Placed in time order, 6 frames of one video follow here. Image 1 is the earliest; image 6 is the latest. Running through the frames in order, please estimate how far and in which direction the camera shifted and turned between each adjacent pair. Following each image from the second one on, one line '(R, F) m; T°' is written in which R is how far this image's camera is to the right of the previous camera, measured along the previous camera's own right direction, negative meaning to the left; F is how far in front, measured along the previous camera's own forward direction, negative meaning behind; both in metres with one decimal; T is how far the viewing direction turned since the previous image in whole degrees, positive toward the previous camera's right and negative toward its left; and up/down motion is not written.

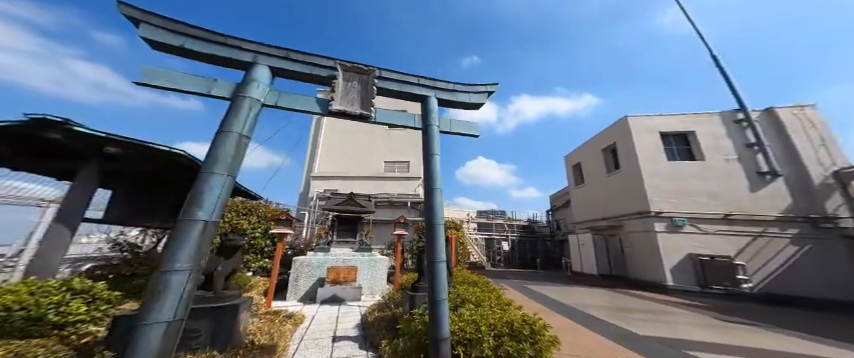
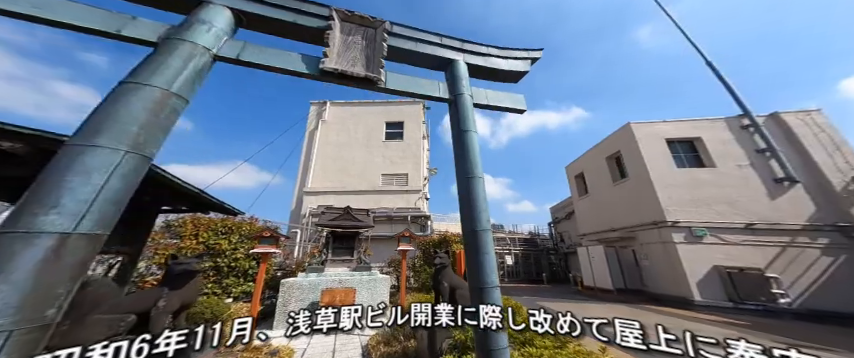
(-0.2, +0.7) m; +1°
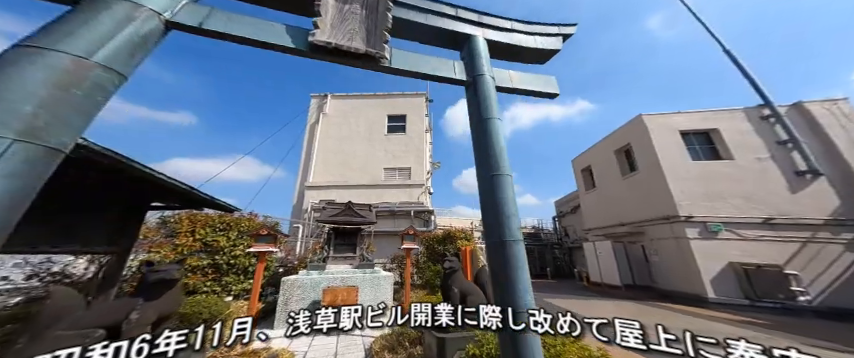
(-0.1, +0.3) m; 0°
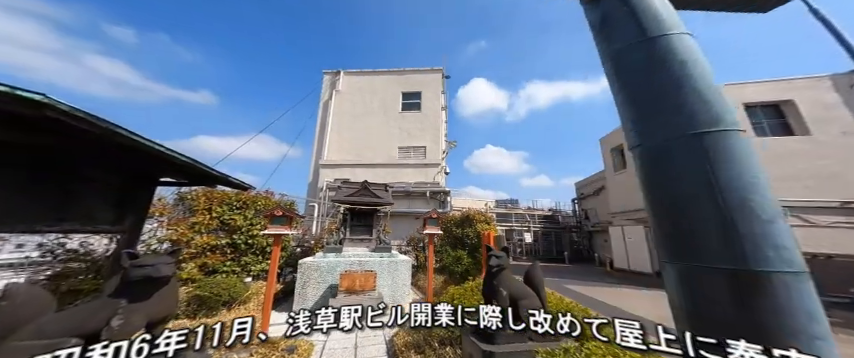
(-0.3, +0.6) m; -3°
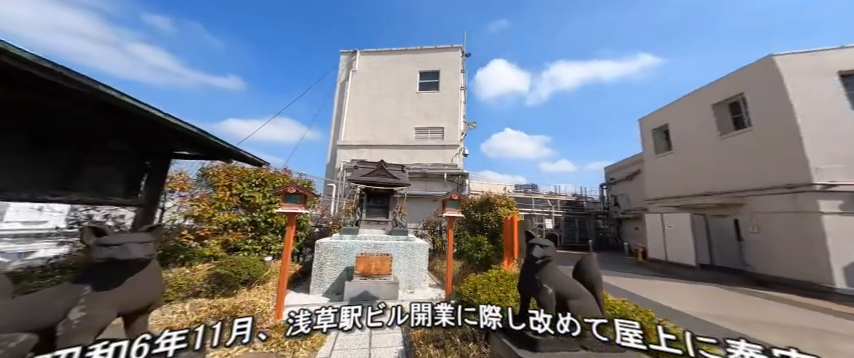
(-0.1, +0.5) m; -4°
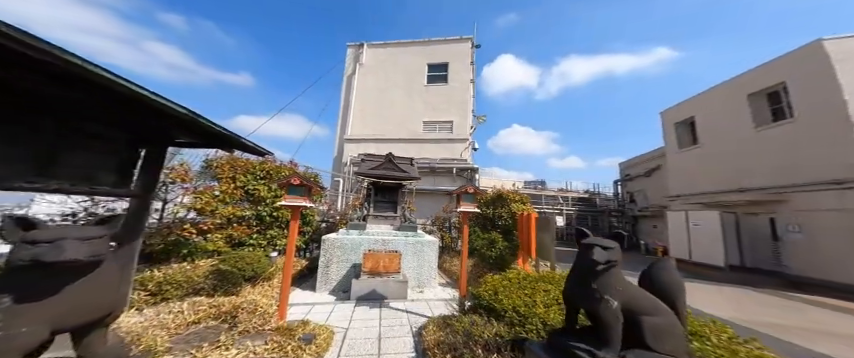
(-0.1, +0.4) m; -2°
